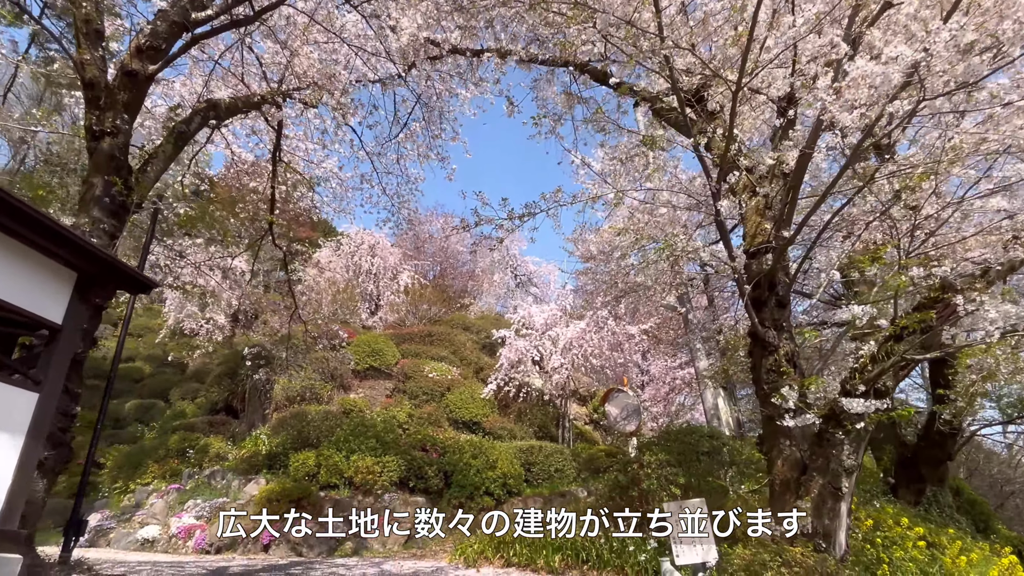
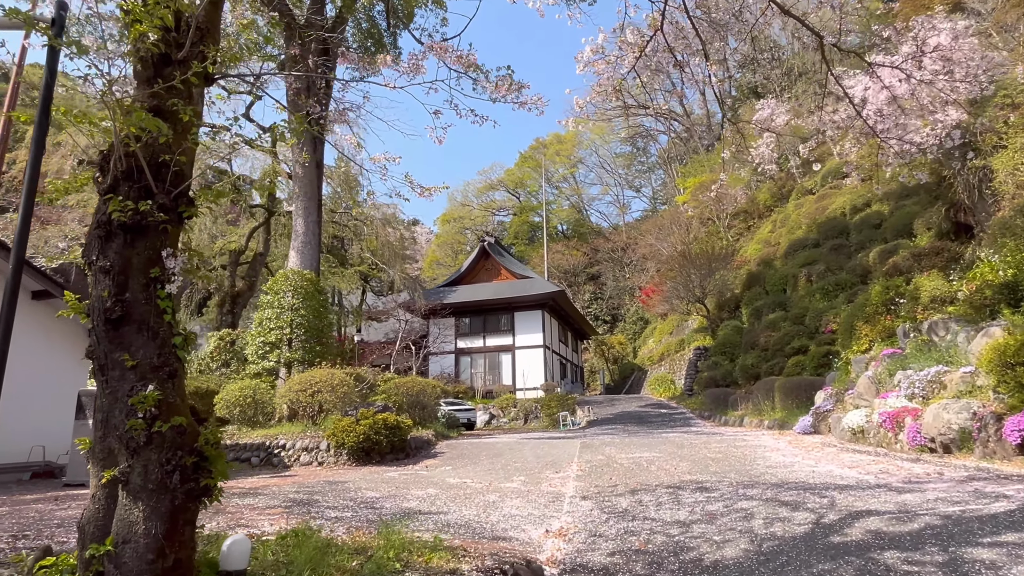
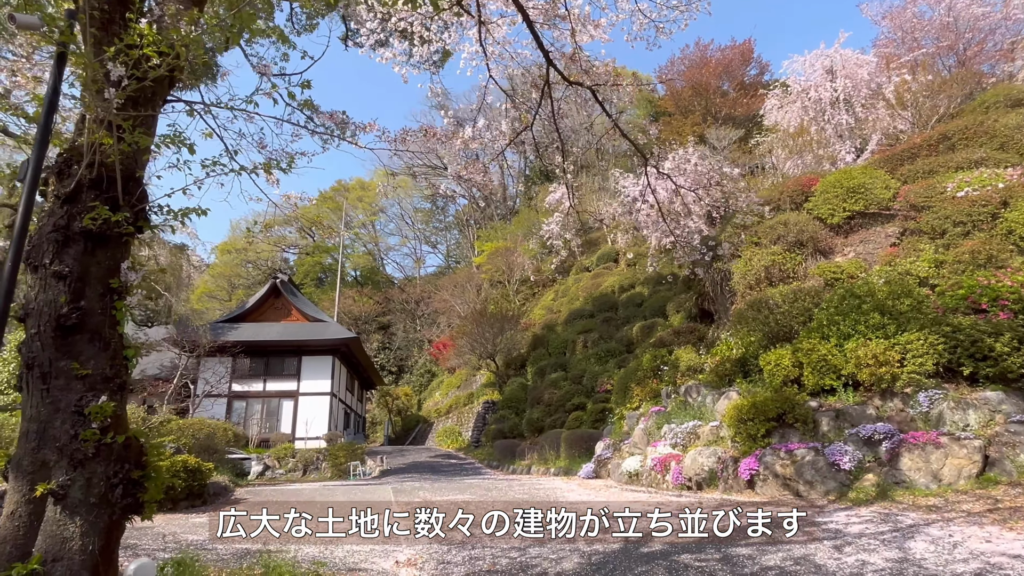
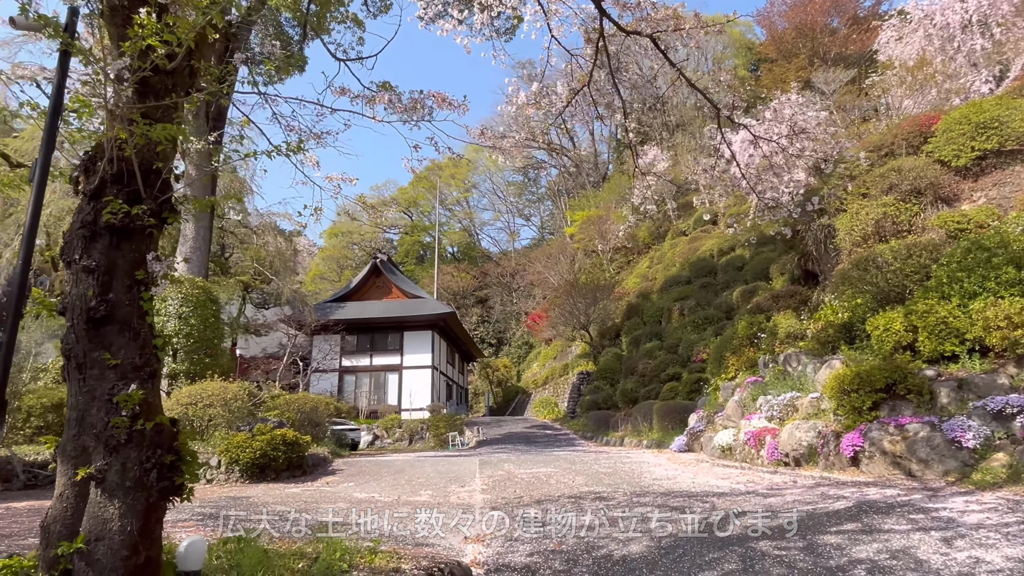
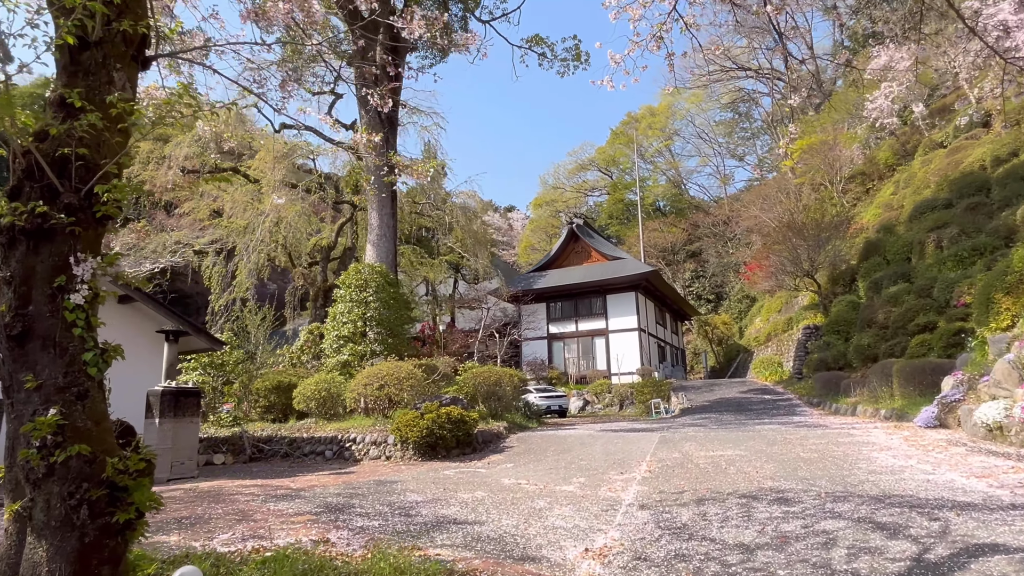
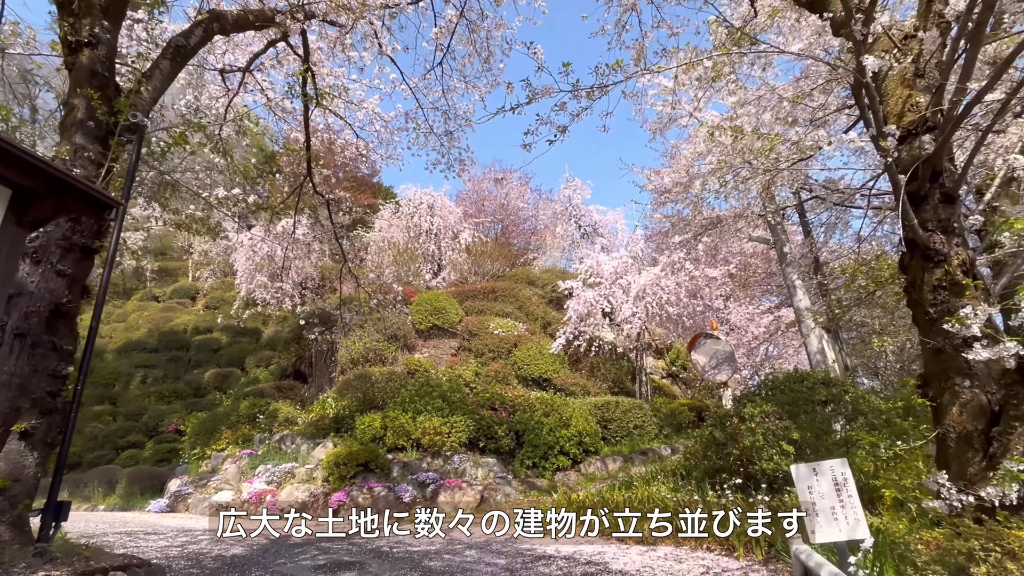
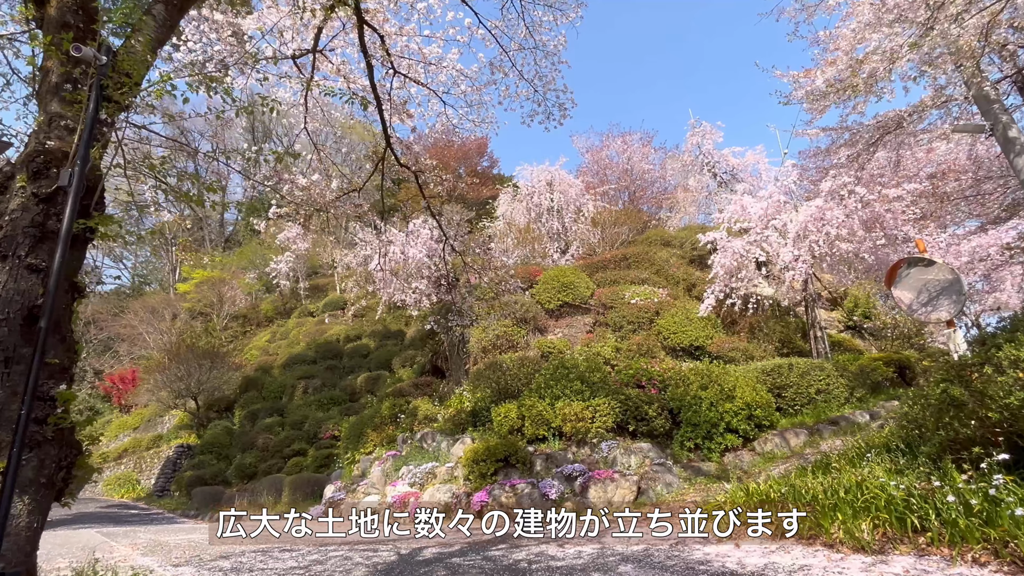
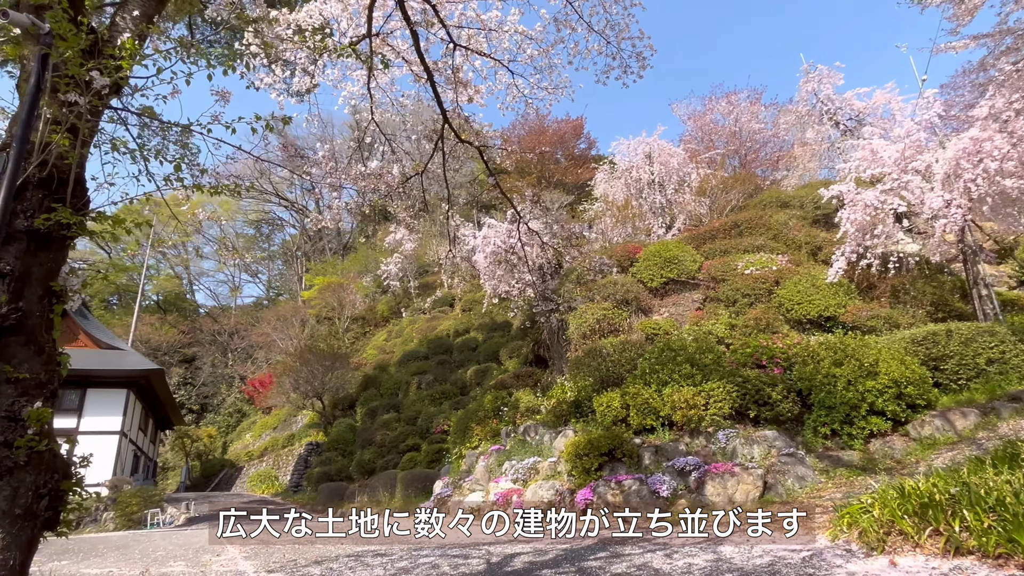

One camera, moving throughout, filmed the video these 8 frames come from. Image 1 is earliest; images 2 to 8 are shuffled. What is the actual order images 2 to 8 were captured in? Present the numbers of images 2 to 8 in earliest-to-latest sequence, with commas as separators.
6, 7, 8, 3, 4, 2, 5
